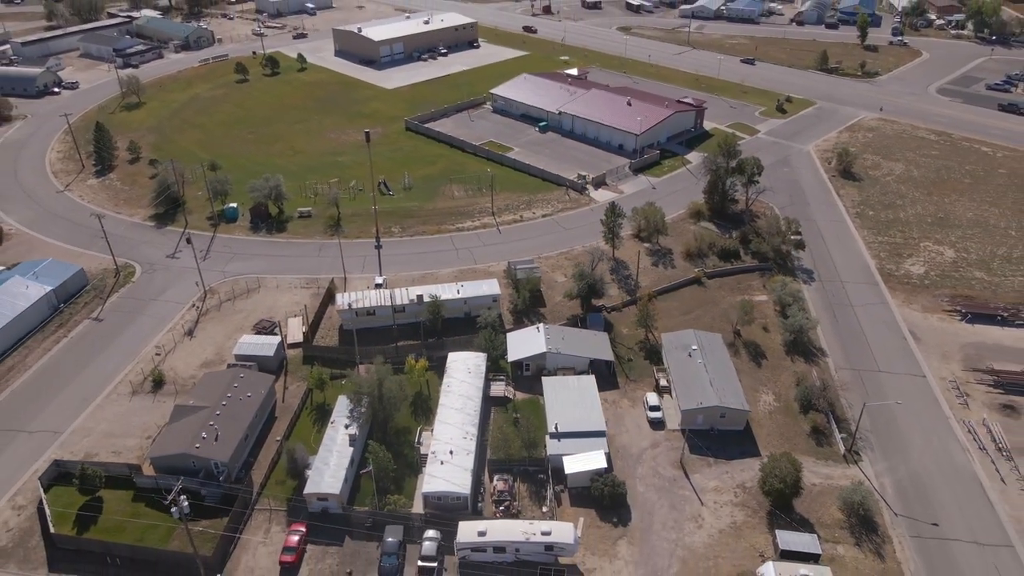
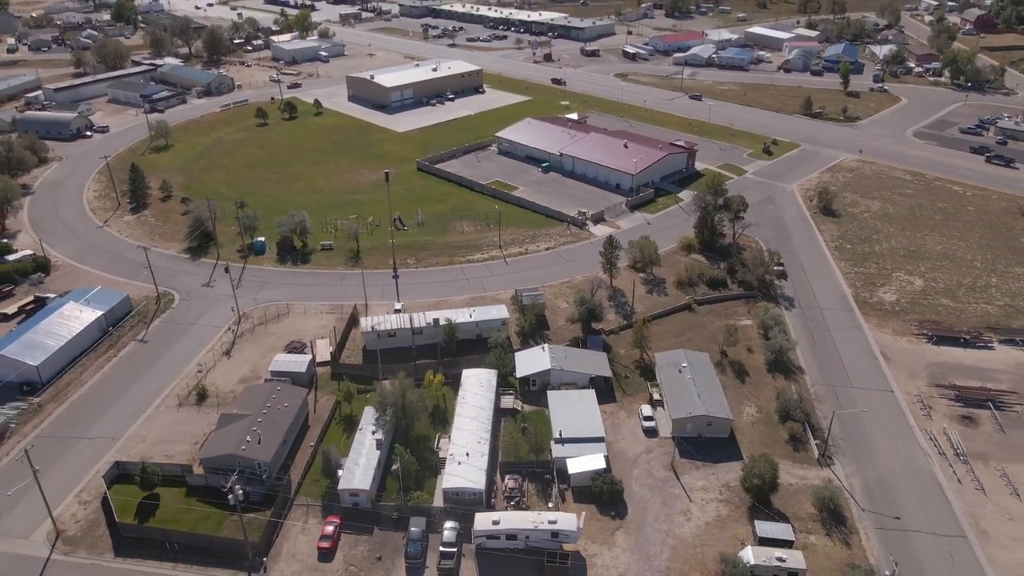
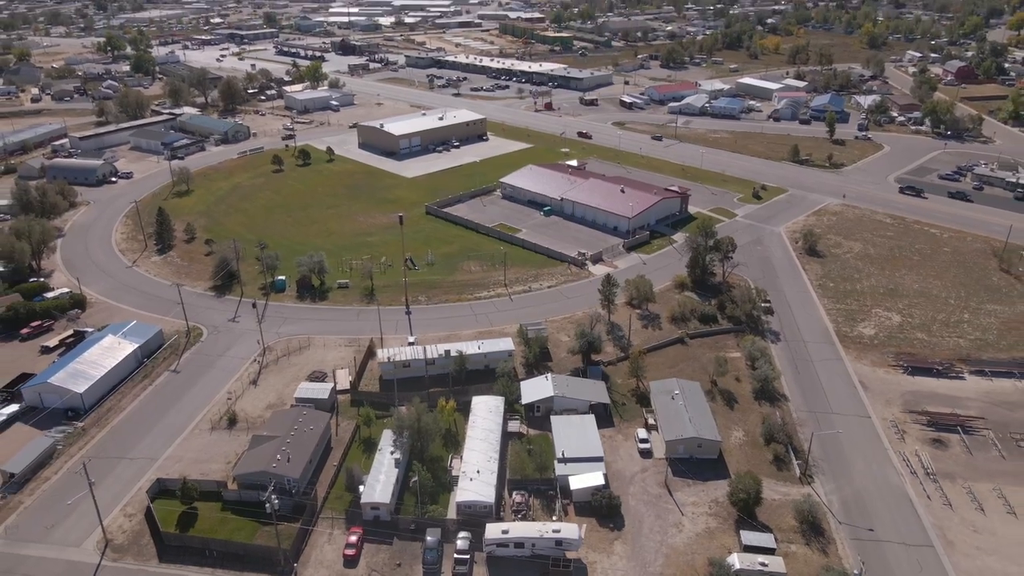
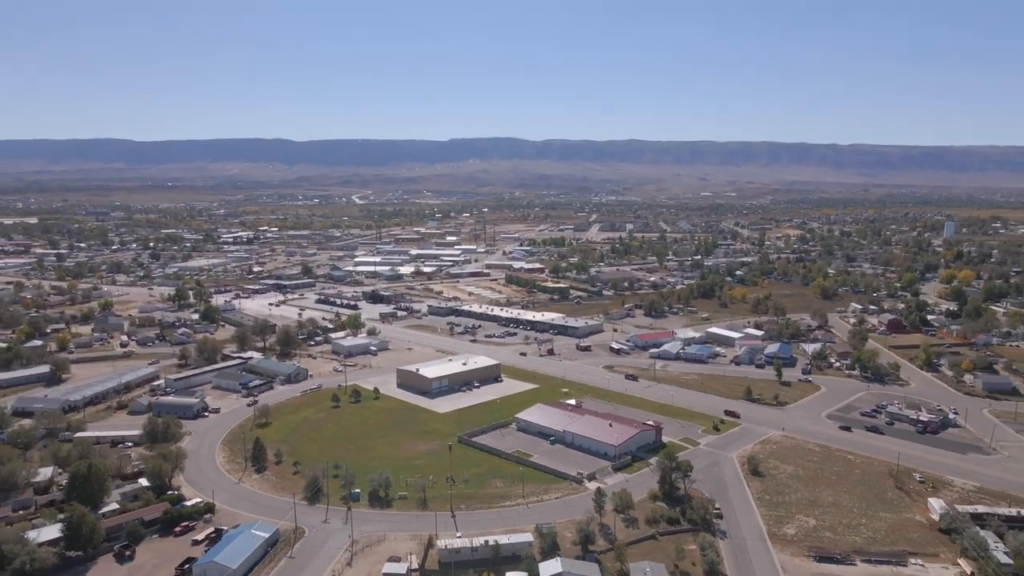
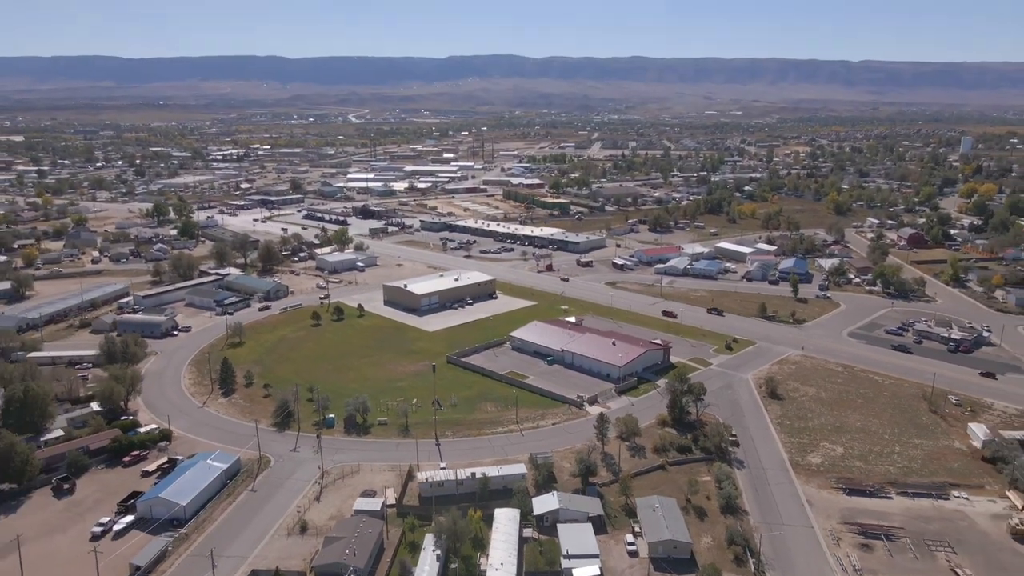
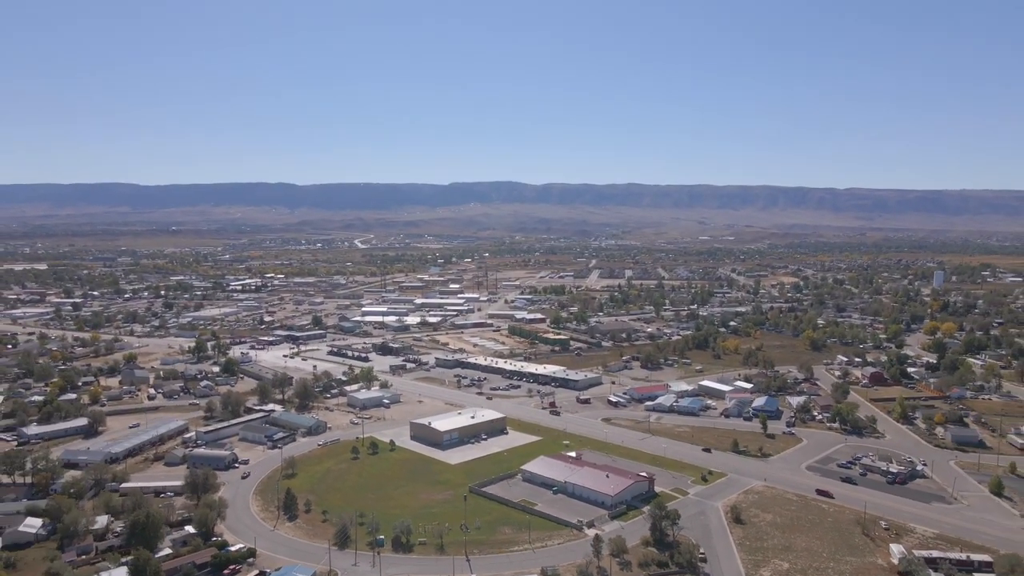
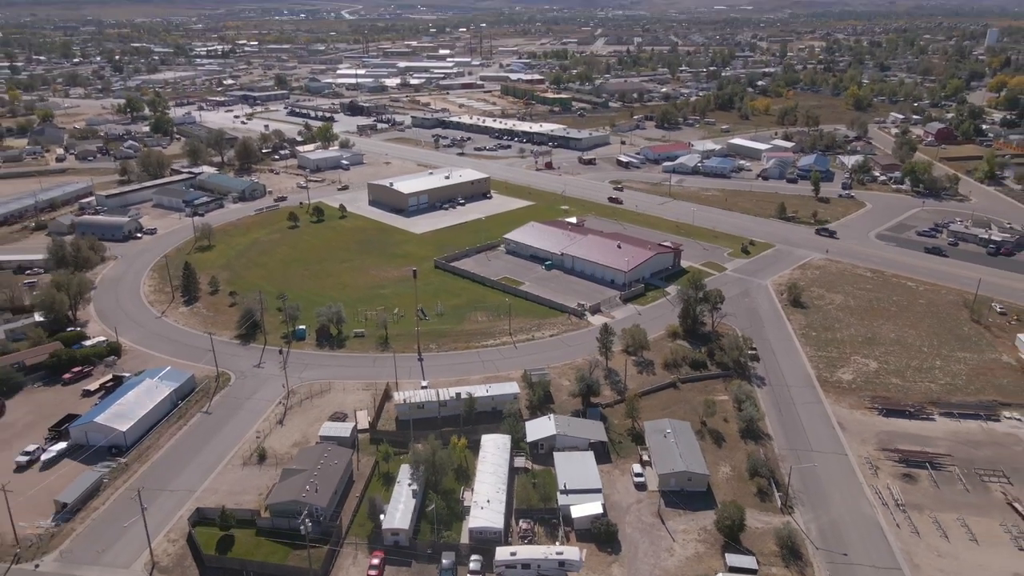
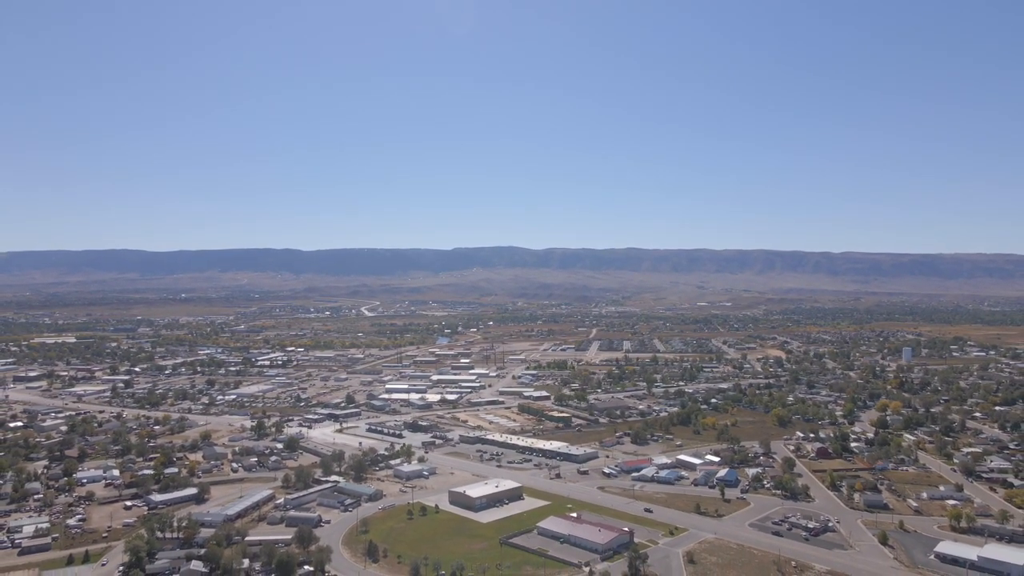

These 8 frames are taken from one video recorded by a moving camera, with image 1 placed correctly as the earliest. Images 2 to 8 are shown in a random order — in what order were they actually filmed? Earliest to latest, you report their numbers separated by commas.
2, 3, 7, 5, 4, 6, 8
